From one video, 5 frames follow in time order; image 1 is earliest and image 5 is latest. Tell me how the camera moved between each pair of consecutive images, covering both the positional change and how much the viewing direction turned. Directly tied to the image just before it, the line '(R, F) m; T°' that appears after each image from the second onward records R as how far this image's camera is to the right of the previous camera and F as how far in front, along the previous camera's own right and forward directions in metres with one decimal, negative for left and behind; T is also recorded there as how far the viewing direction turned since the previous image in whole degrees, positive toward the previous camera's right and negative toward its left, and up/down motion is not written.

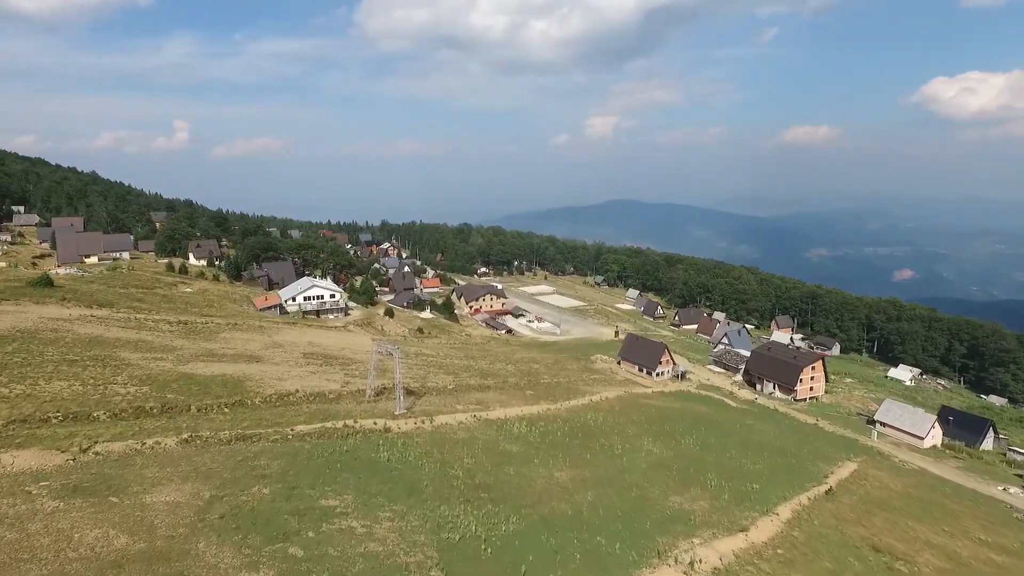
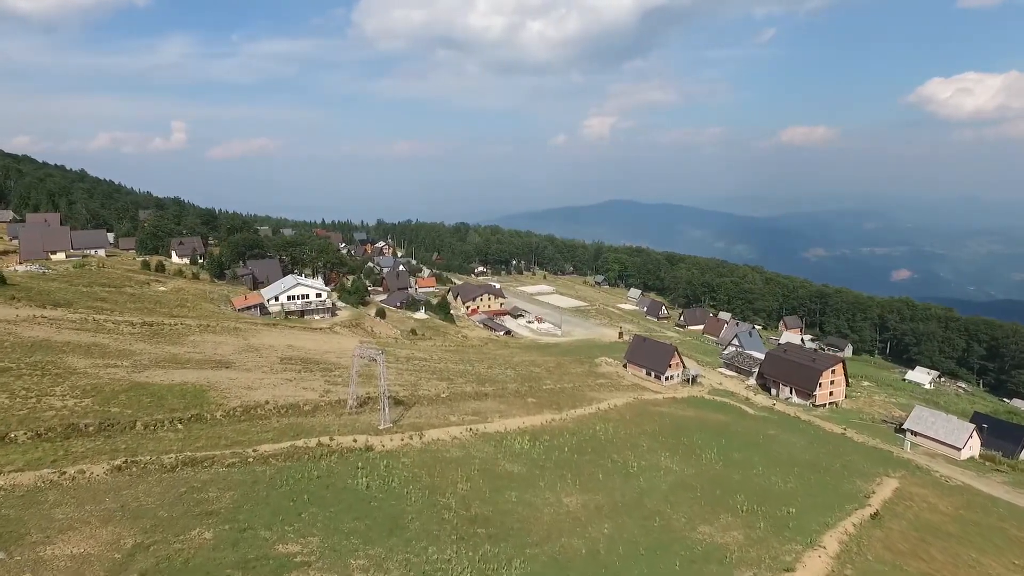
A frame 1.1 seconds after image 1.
(-0.1, +3.8) m; 0°
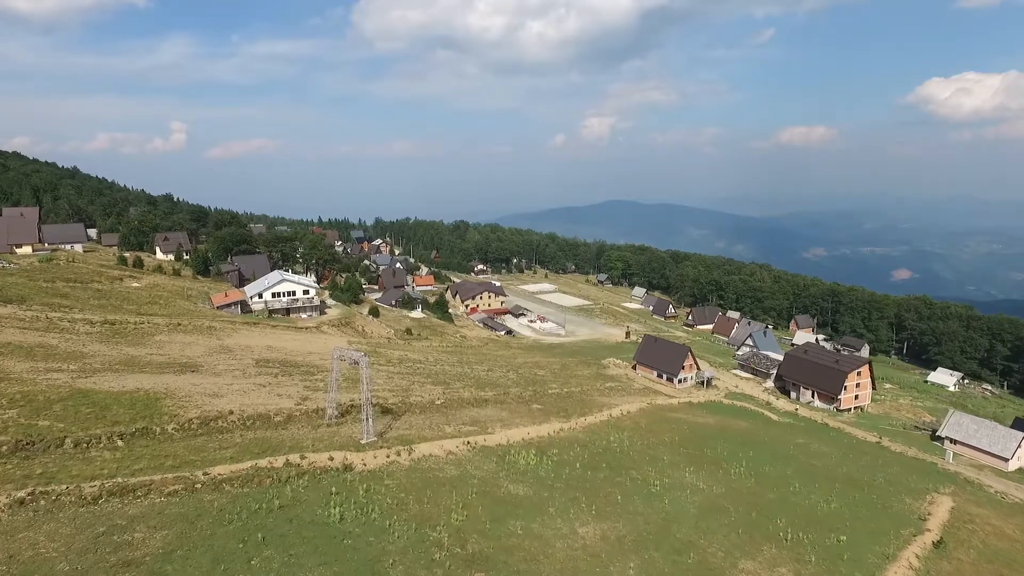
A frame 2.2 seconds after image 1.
(-0.1, +3.7) m; 0°
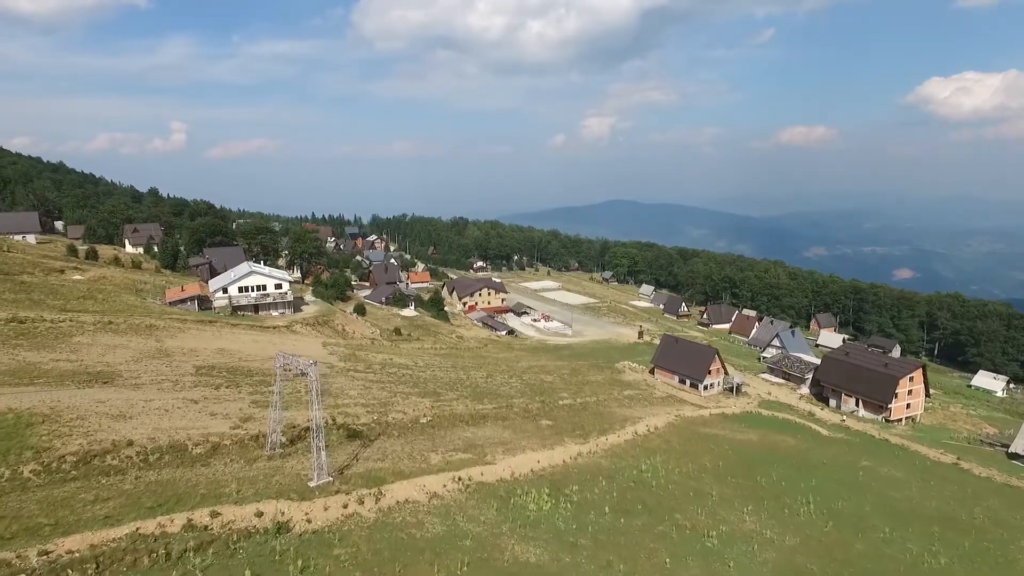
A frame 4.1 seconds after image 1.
(-0.2, +6.3) m; 0°
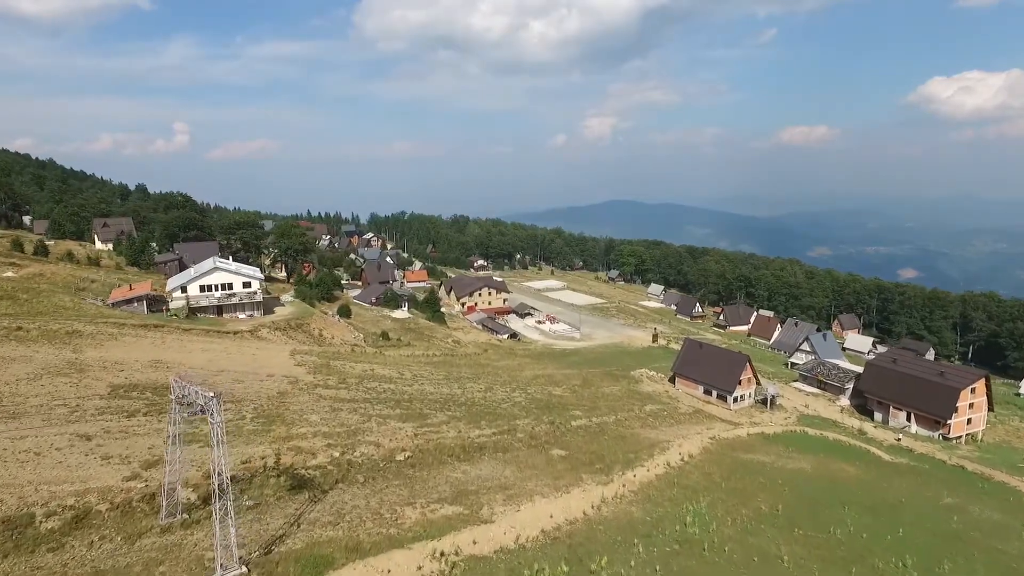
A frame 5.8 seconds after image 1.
(0.0, +5.6) m; 0°
